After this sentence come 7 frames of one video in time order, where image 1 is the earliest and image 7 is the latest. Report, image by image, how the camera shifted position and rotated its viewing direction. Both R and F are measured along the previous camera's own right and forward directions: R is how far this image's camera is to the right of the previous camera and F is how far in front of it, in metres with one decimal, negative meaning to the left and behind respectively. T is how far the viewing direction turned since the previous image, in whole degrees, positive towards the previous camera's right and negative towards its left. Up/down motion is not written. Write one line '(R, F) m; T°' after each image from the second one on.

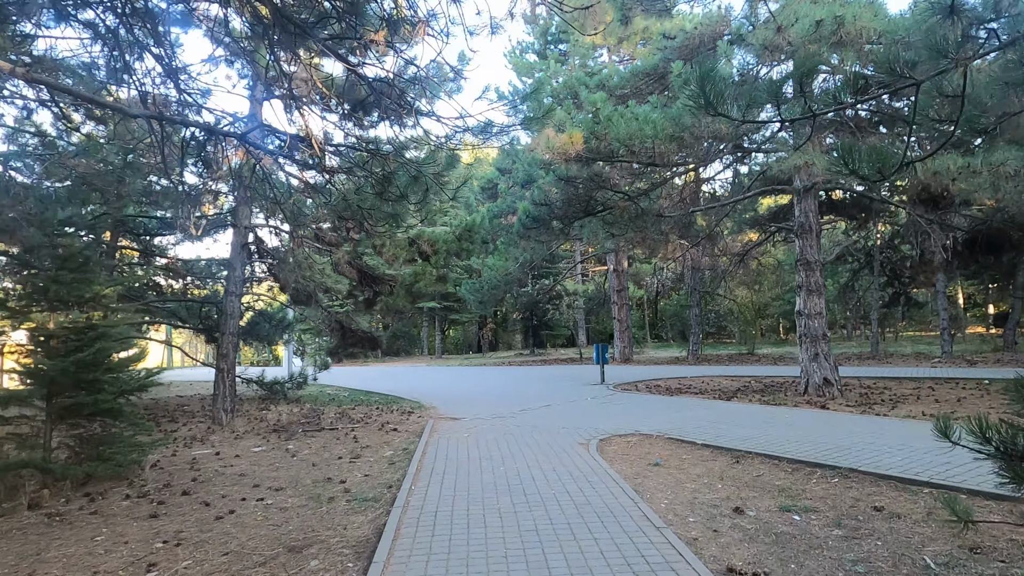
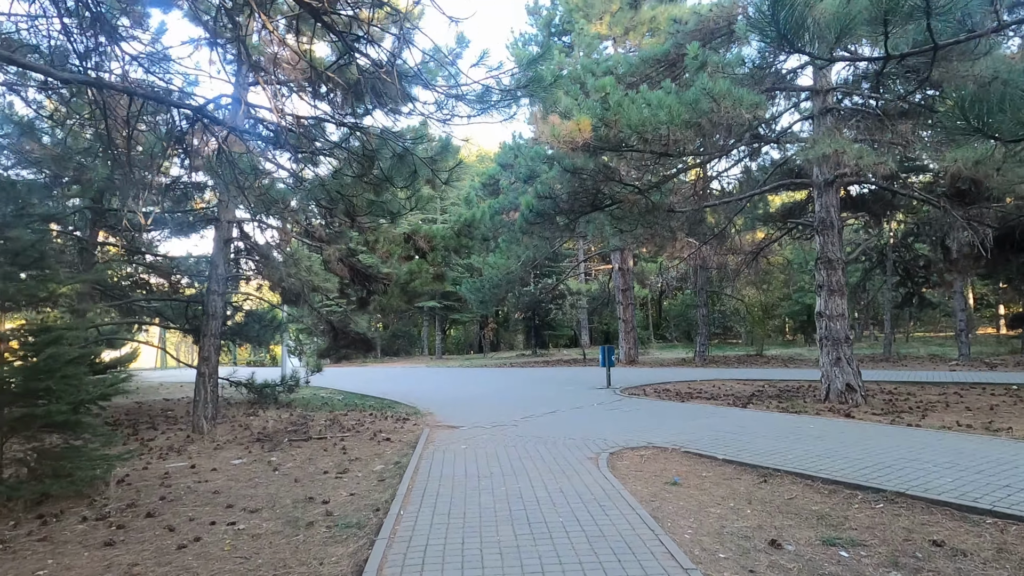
(0.0, +0.7) m; 0°
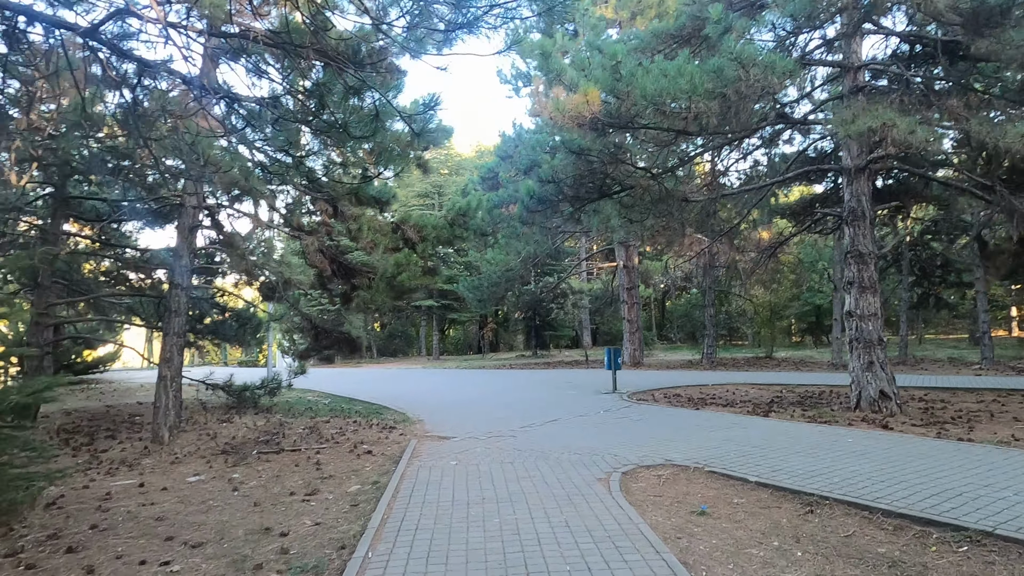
(0.0, +1.0) m; 0°
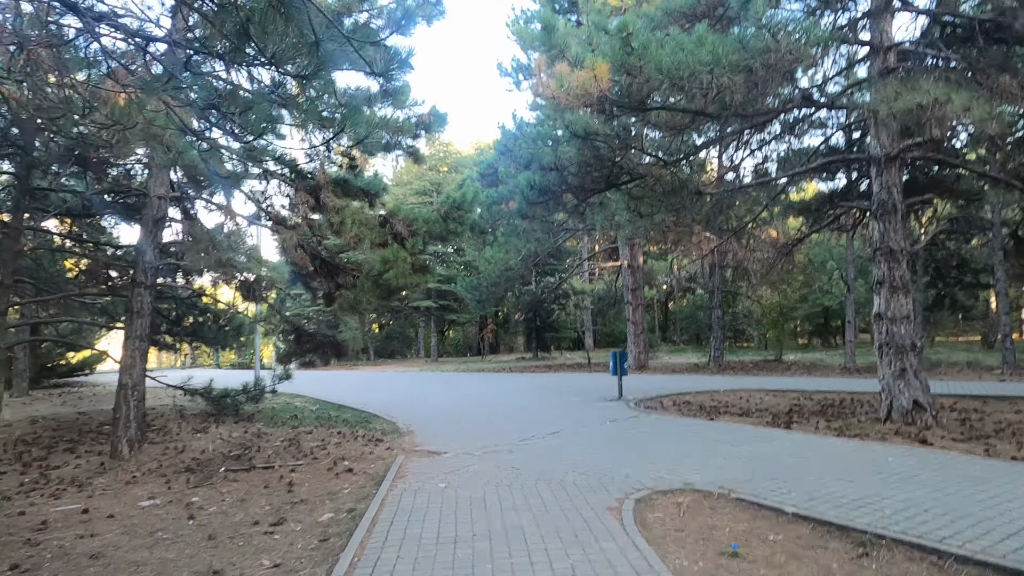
(0.0, +0.9) m; 0°
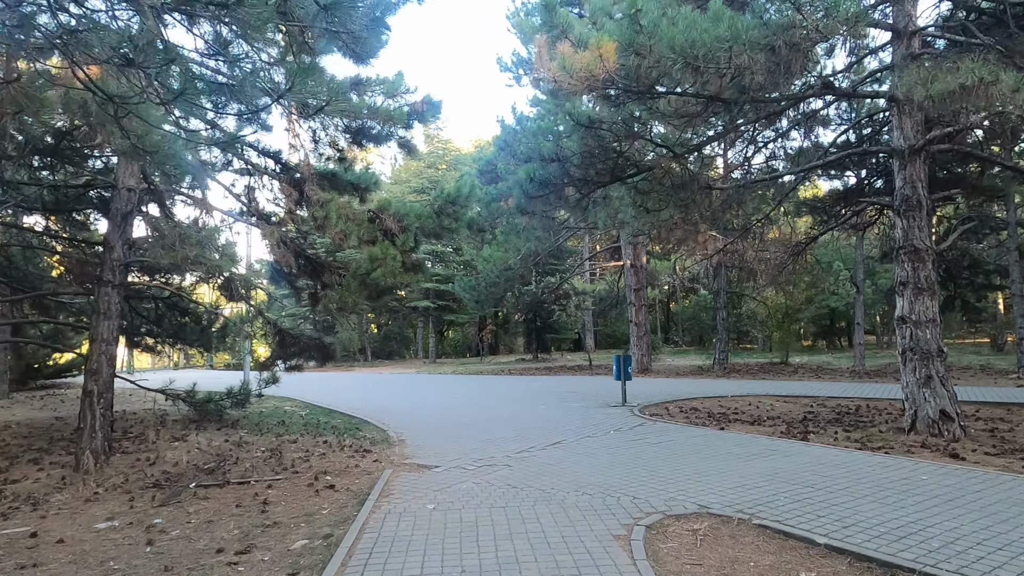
(0.0, +0.6) m; 0°
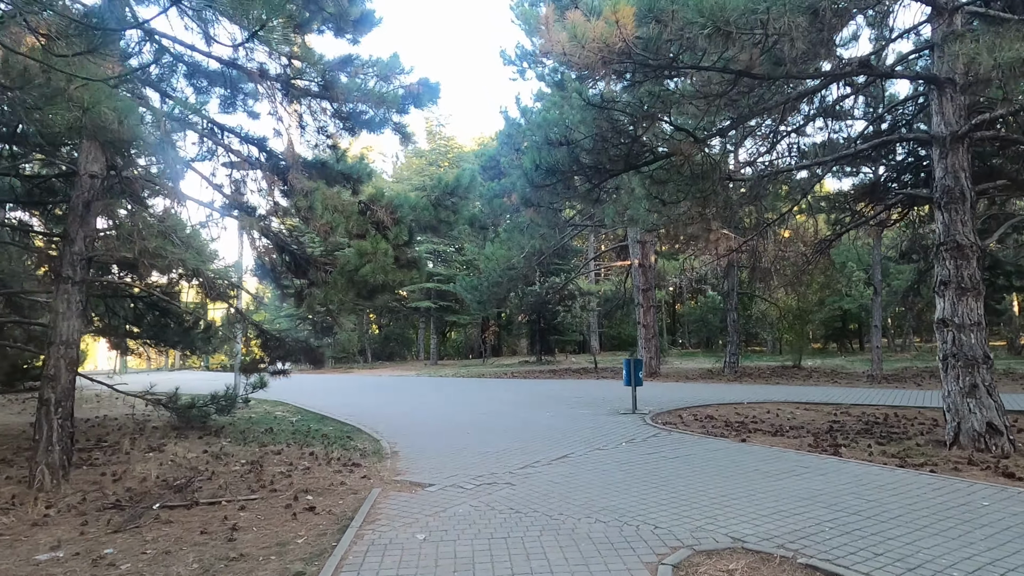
(0.0, +0.7) m; 0°
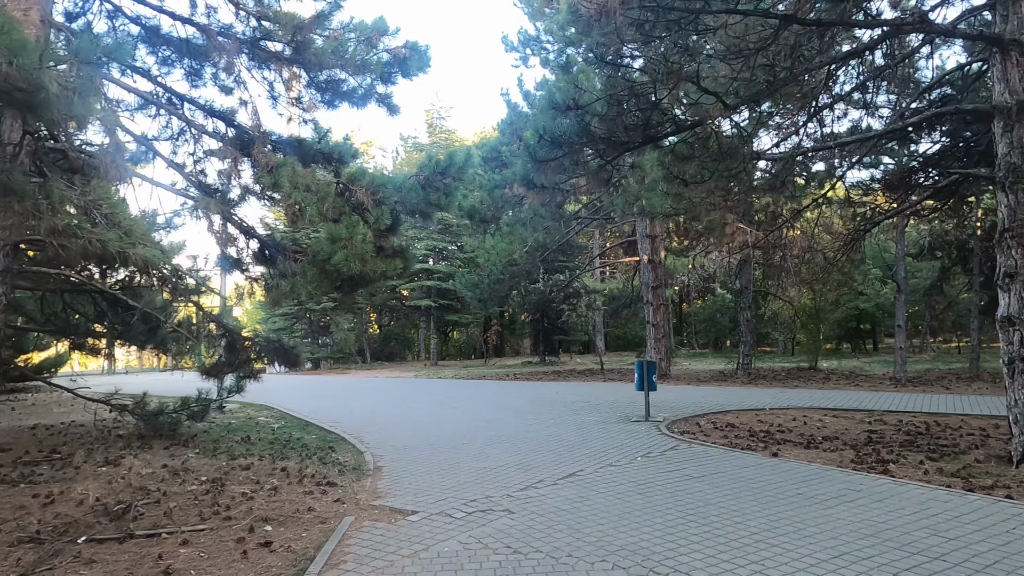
(0.0, +1.0) m; 0°
